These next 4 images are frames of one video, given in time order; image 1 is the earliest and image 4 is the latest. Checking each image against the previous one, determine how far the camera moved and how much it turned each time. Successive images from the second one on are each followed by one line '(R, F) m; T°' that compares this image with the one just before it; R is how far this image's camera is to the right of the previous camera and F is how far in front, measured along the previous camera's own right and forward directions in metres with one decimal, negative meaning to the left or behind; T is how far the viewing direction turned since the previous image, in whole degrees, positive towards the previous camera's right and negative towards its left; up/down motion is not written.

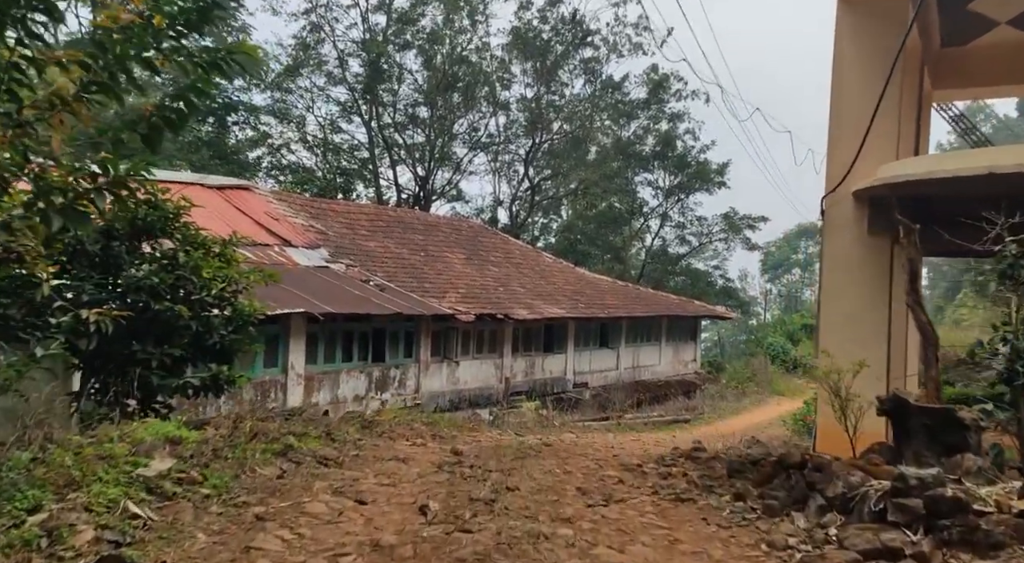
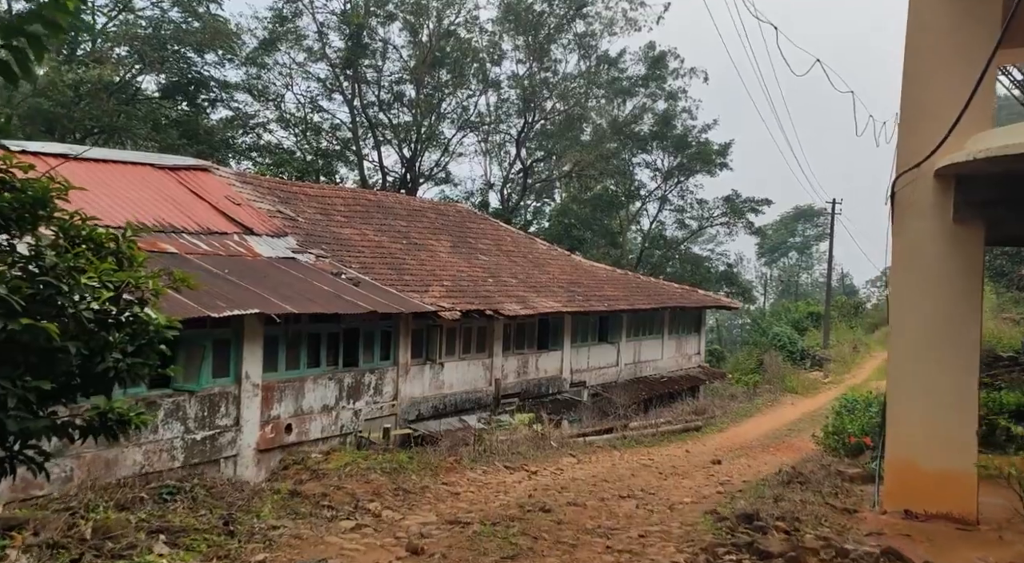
(0.0, +2.0) m; 0°
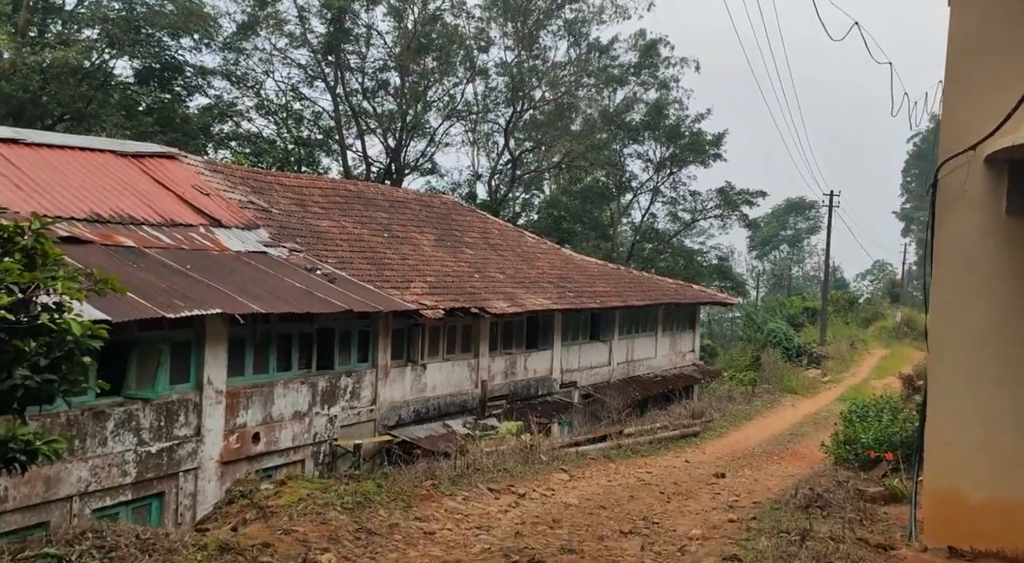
(0.0, +1.0) m; +1°
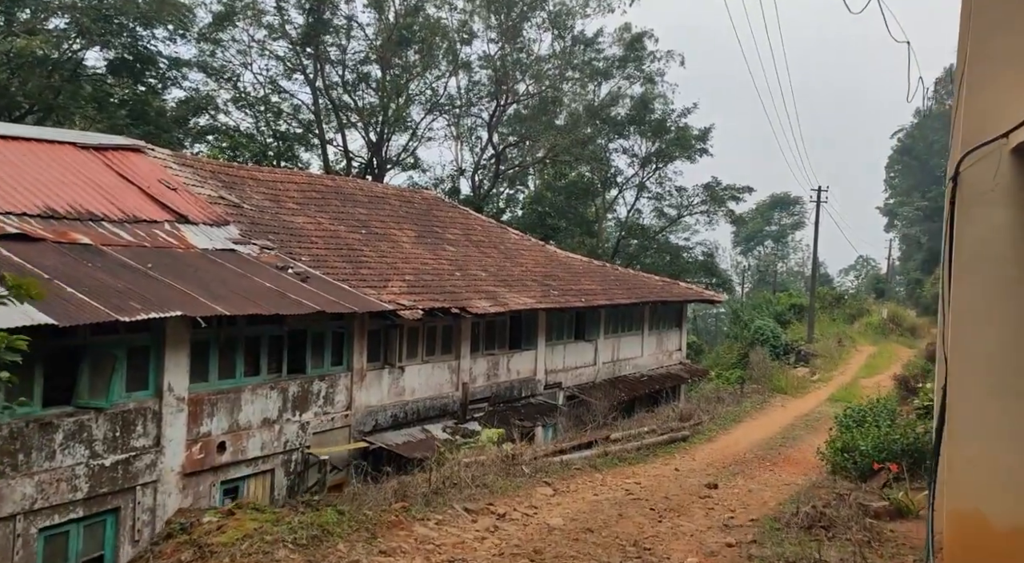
(0.0, +0.6) m; +1°
